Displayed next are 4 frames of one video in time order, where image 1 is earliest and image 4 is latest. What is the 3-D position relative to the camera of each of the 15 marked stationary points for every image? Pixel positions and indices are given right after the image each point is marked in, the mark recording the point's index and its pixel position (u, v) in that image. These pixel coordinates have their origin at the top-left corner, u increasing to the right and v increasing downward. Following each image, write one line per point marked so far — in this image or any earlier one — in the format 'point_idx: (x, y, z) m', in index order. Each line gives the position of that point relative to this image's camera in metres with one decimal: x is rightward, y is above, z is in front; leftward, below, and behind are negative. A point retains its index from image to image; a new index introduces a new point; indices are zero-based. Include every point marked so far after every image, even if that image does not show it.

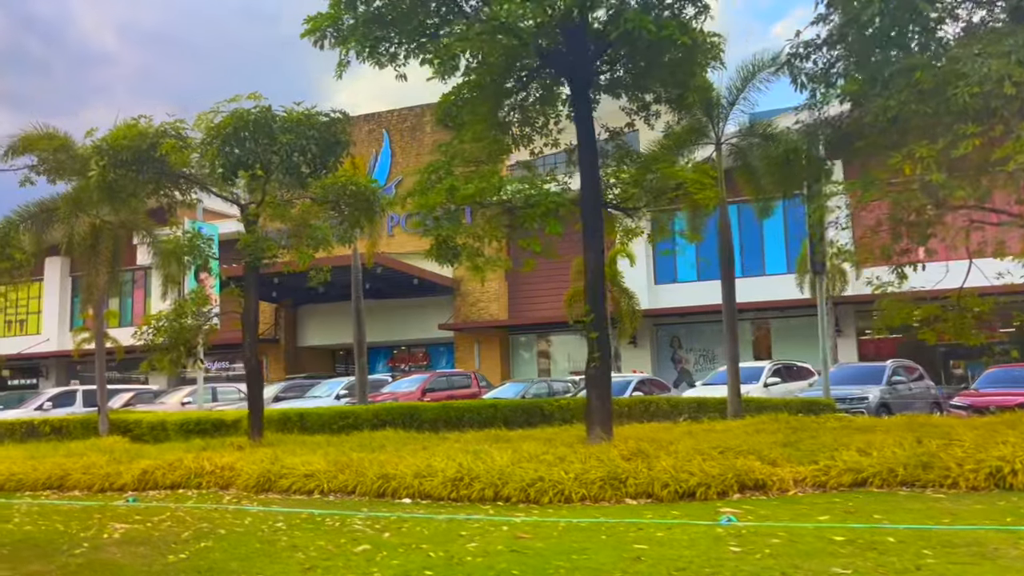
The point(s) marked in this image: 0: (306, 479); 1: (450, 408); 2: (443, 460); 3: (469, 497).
0: (-2.5, -2.4, +10.7) m
1: (-1.1, -2.2, +15.8) m
2: (-0.8, -2.1, +10.5) m
3: (-0.5, -2.3, +9.5) m
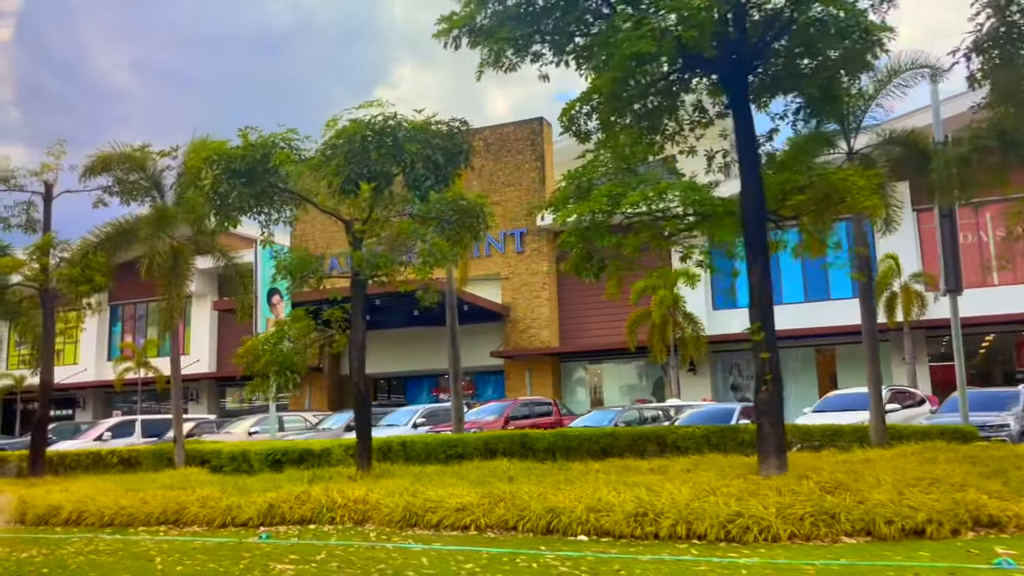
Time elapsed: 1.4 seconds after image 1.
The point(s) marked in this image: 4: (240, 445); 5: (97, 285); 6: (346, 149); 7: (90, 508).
0: (-0.6, -2.6, +9.7) m
1: (+0.9, -2.5, +14.8) m
2: (+1.1, -2.3, +9.5) m
3: (+1.5, -2.5, +8.5) m
4: (-5.7, -3.3, +18.0) m
5: (-9.0, +0.1, +18.7) m
6: (-2.3, +2.0, +12.4) m
7: (-5.8, -3.0, +11.8) m
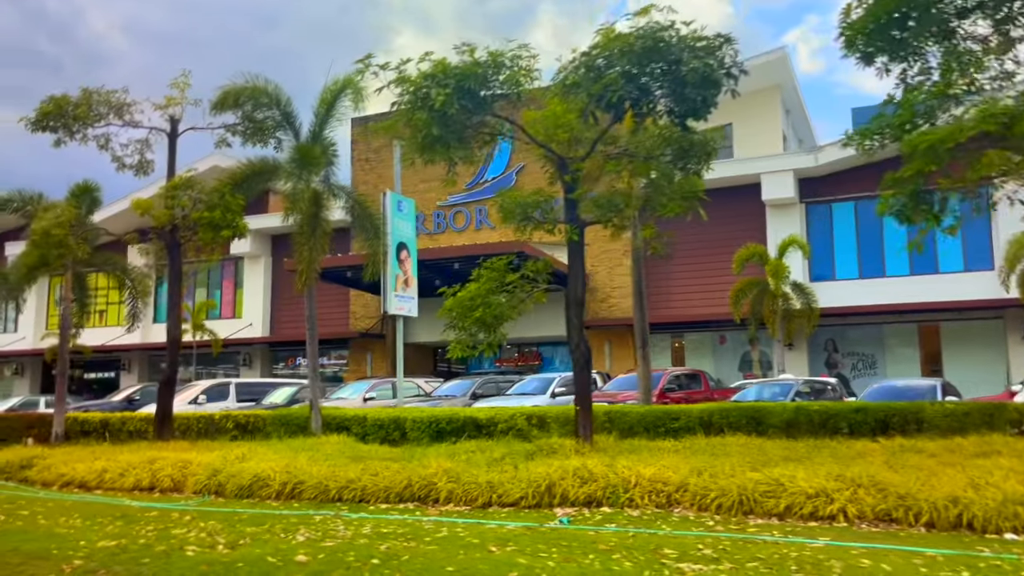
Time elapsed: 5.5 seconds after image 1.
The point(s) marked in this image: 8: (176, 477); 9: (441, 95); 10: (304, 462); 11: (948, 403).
0: (+2.8, -2.0, +7.9) m
1: (+4.4, -1.8, +13.0) m
2: (+4.5, -1.7, +7.7) m
3: (+4.8, -1.9, +6.7) m
4: (-2.3, -2.3, +16.3) m
5: (-5.5, +1.2, +16.9) m
6: (+1.2, +2.7, +10.5) m
7: (-2.4, -2.2, +10.1) m
8: (-4.4, -2.5, +11.2) m
9: (-0.9, +2.4, +10.9) m
10: (-2.8, -2.3, +11.3) m
11: (+6.5, -1.7, +12.9) m
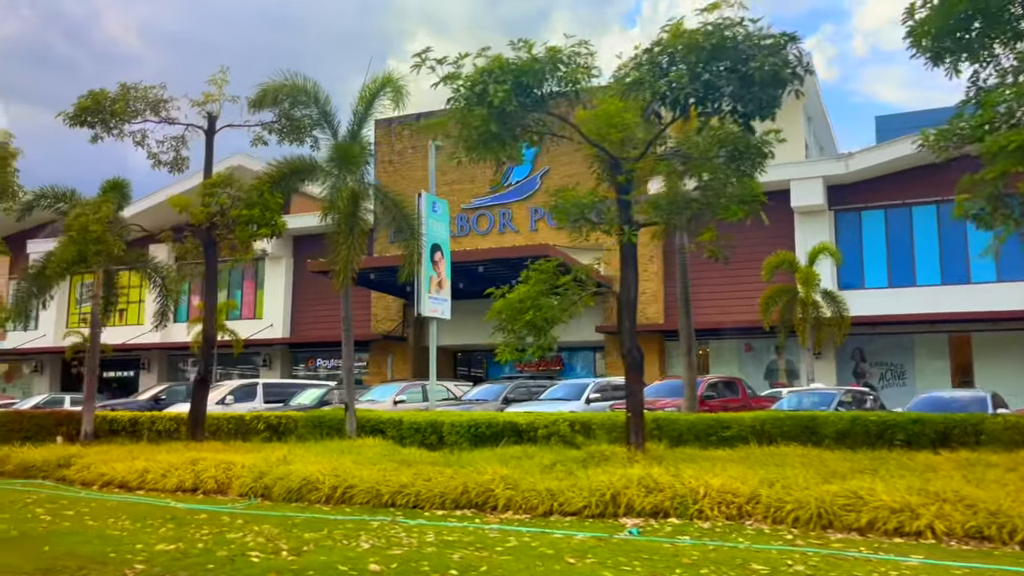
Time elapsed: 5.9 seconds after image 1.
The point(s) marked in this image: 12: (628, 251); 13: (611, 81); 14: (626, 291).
0: (+3.4, -2.0, +7.6) m
1: (+5.1, -1.9, +12.7) m
2: (+5.1, -1.8, +7.4) m
3: (+5.4, -2.0, +6.4) m
4: (-1.5, -2.4, +16.0) m
5: (-4.7, +1.2, +16.7) m
6: (+1.9, +2.7, +10.2) m
7: (-1.7, -2.2, +9.8) m
8: (-3.7, -2.4, +11.0) m
9: (-0.2, +2.4, +10.6) m
10: (-2.1, -2.3, +11.0) m
11: (+7.2, -1.9, +12.5) m
12: (+1.6, +0.5, +12.0) m
13: (+1.2, +2.7, +11.0) m
14: (+1.6, 0.0, +12.0) m
